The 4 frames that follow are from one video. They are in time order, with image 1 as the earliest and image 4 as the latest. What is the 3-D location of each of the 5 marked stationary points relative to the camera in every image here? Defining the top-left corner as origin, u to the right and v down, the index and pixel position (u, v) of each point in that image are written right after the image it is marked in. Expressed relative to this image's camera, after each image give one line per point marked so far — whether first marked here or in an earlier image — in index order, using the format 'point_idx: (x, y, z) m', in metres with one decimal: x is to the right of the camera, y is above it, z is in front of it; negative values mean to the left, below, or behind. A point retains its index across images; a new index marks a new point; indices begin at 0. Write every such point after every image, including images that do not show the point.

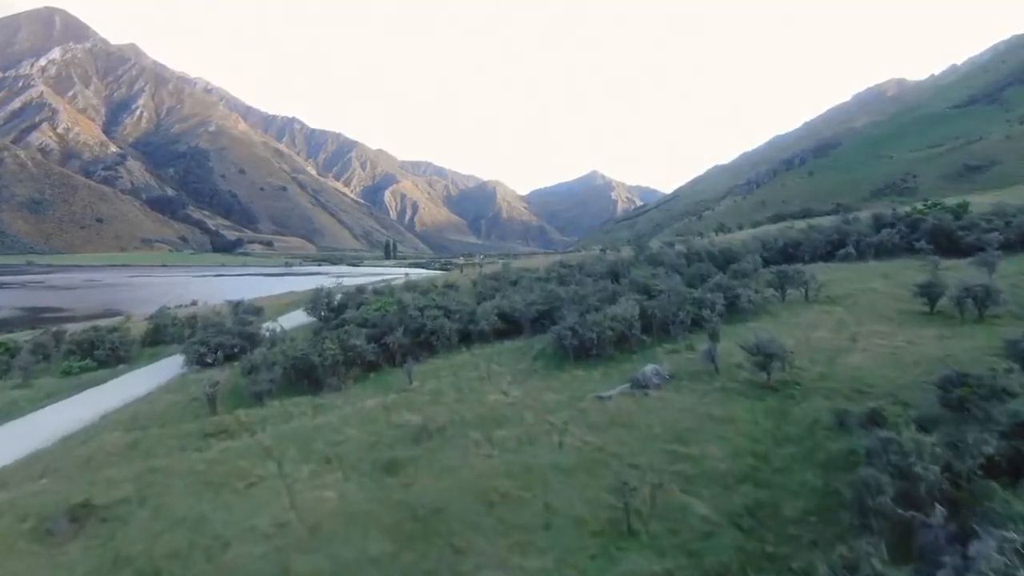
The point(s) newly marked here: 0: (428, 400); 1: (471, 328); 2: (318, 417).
0: (-1.3, -1.8, +12.2) m
1: (-0.9, -0.9, +16.6) m
2: (-3.0, -2.0, +11.9) m
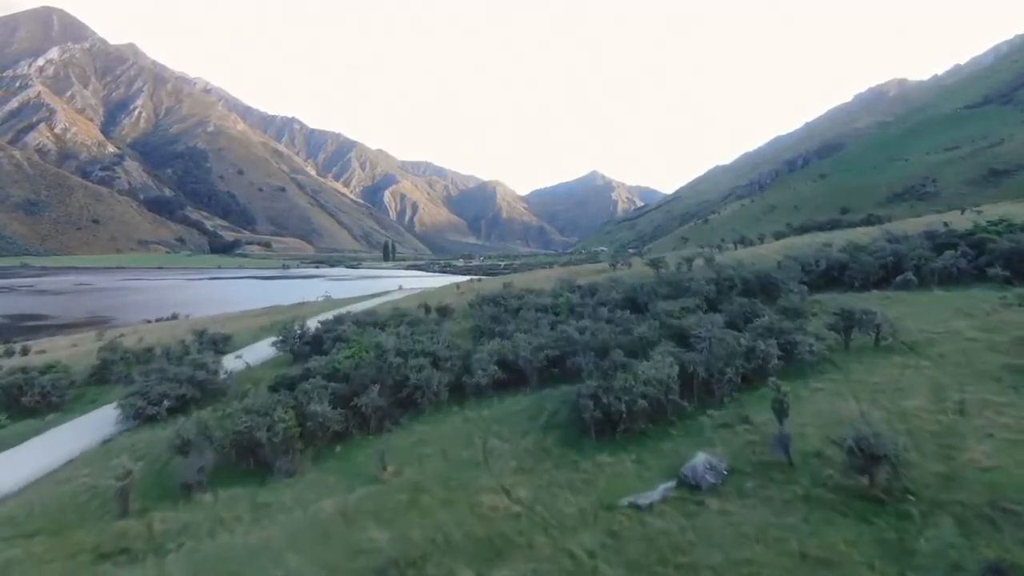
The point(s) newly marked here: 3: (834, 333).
0: (-1.3, -2.5, +9.1) m
1: (-0.8, -1.6, +13.5) m
2: (-2.9, -2.8, +8.8) m
3: (+5.8, -0.8, +13.9) m
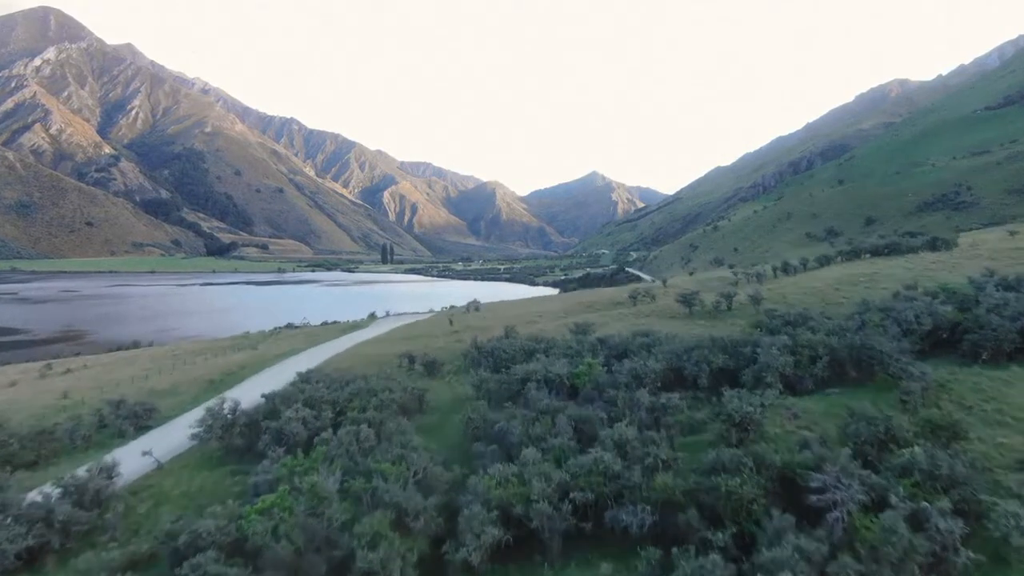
0: (-1.2, -3.8, +4.2) m
1: (-0.7, -2.9, +8.6) m
2: (-2.8, -4.1, +3.8) m
3: (+5.9, -2.1, +9.0) m
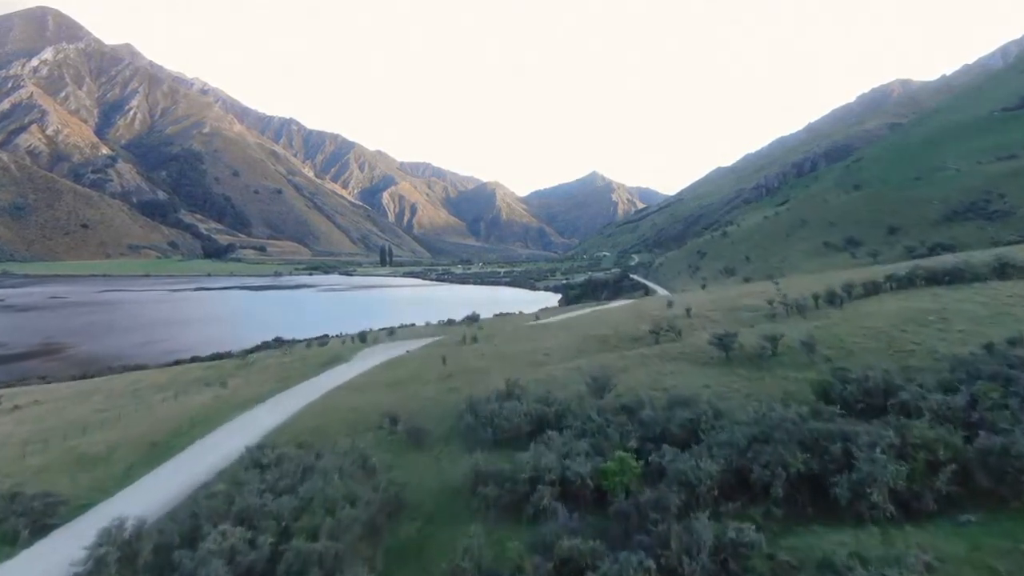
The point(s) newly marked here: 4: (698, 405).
0: (-1.1, -4.9, +0.3) m
1: (-0.6, -4.0, +4.7) m
2: (-2.7, -5.1, 0.0) m
3: (+6.0, -3.2, +5.1) m
4: (+3.8, -2.2, +15.0) m
